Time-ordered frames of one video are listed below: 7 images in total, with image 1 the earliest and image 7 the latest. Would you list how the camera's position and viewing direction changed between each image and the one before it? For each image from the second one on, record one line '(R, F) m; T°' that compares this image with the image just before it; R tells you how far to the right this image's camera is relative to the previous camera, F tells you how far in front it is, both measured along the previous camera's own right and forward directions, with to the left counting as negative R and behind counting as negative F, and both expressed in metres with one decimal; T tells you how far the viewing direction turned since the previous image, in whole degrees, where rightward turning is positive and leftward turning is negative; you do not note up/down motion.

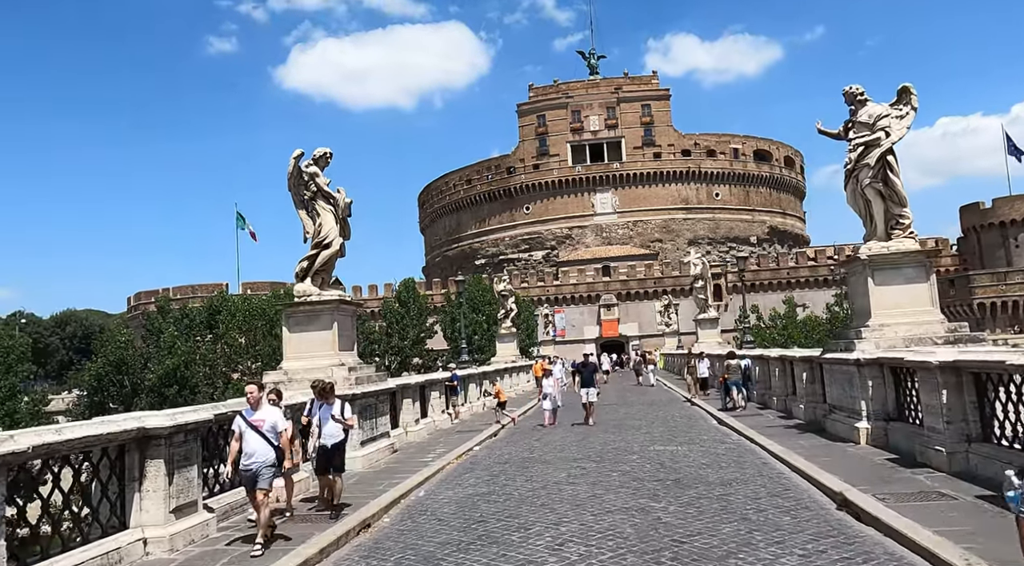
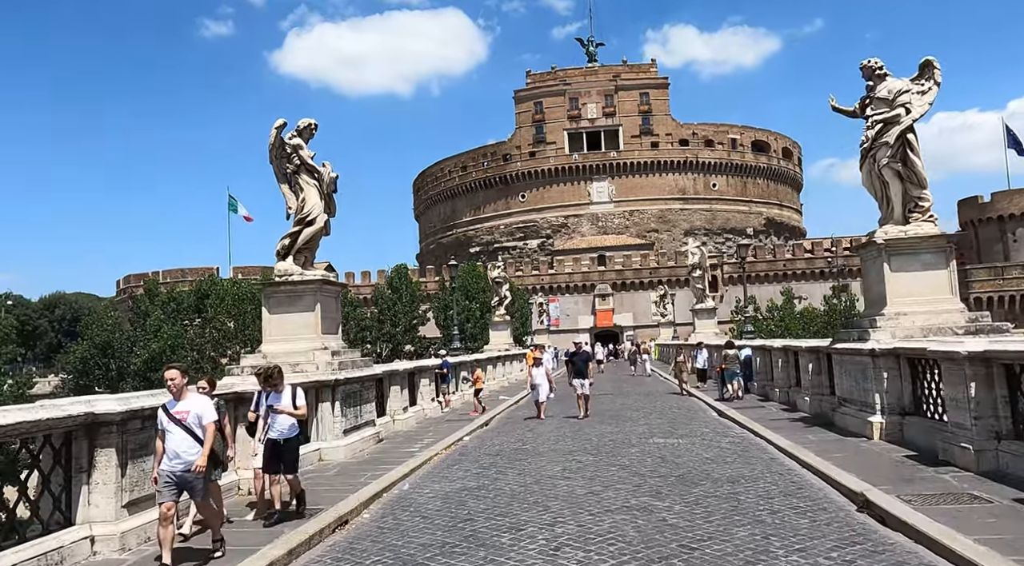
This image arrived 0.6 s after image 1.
(0.0, +0.7) m; 0°
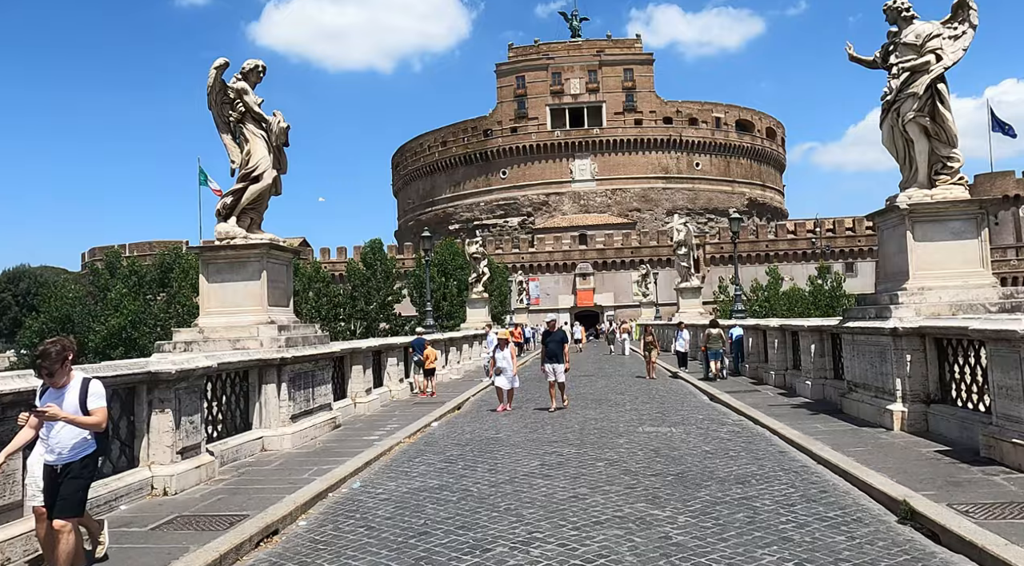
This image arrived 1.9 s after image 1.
(+0.1, +1.3) m; +1°
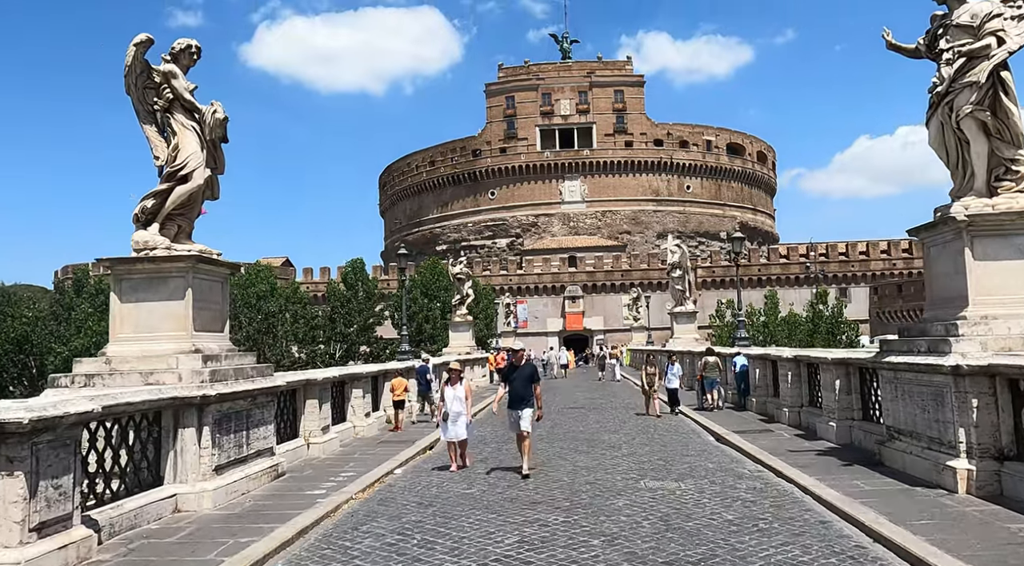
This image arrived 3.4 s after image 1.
(+0.1, +1.7) m; +1°
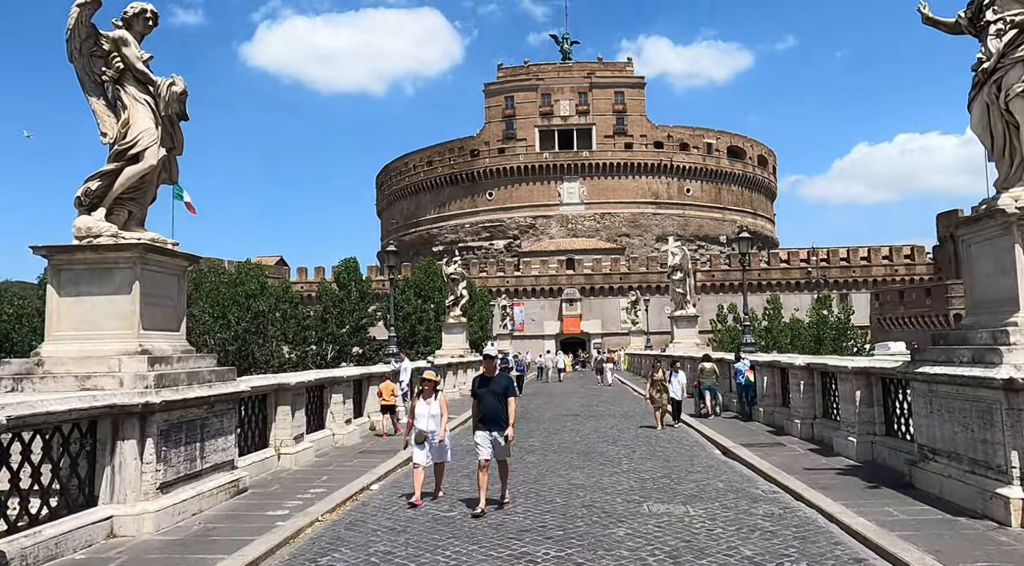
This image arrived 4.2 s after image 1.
(+0.1, +0.9) m; 0°
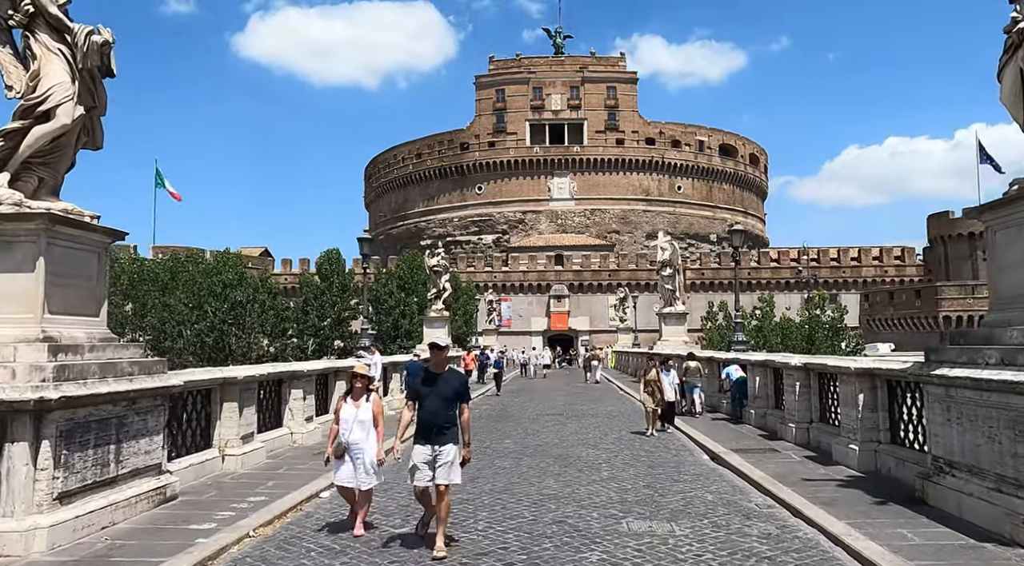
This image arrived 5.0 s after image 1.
(+0.2, +0.9) m; +1°
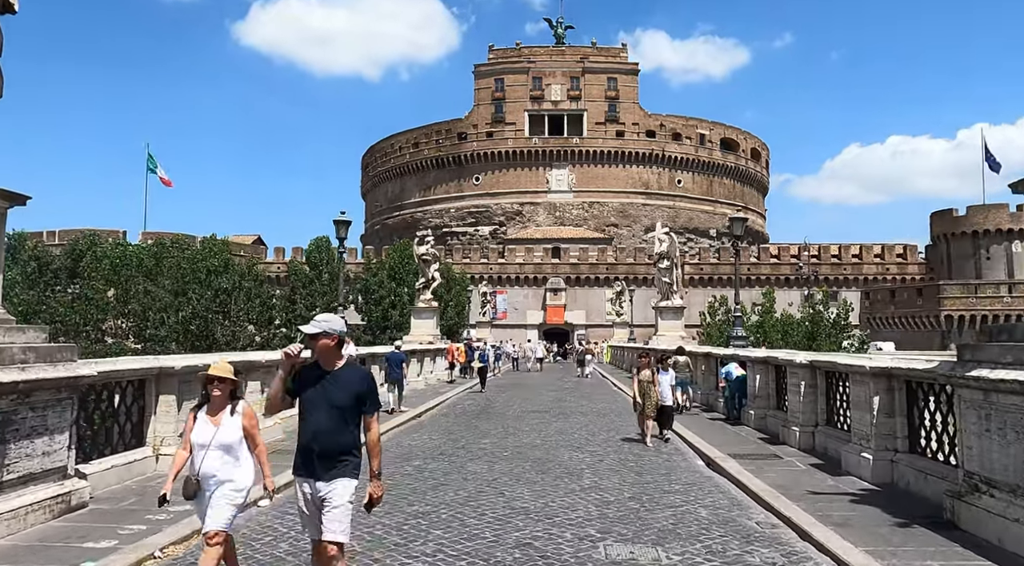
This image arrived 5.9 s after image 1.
(+0.2, +1.0) m; 0°
